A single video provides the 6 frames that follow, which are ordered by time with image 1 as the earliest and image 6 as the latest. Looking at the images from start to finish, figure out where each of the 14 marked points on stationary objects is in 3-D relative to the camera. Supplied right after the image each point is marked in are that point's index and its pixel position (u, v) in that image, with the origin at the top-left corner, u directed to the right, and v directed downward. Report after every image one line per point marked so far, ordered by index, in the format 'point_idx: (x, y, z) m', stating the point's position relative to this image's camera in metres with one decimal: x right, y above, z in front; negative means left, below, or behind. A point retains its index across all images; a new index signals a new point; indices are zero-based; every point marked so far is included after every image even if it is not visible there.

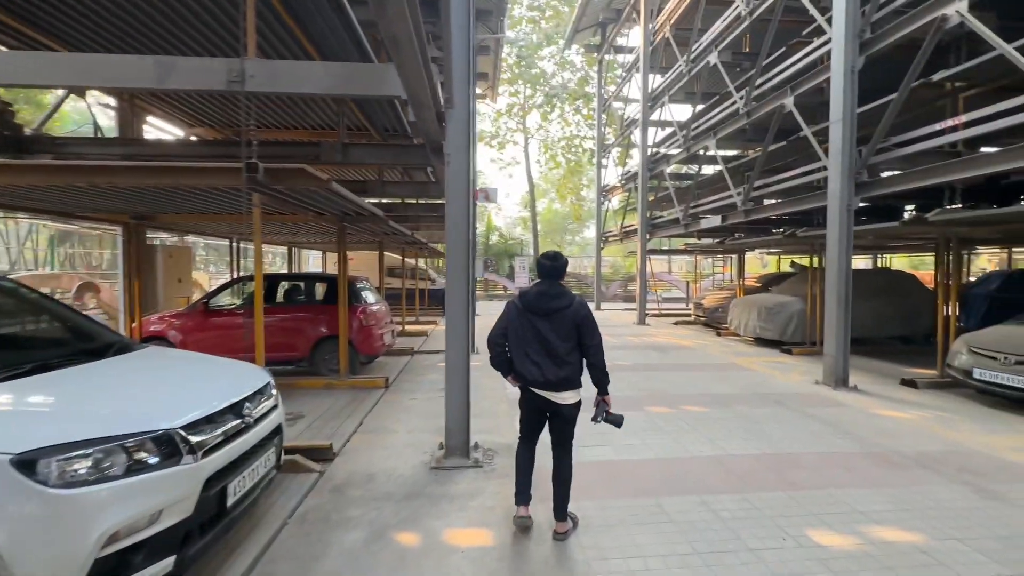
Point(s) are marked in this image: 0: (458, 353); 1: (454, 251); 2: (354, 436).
0: (-0.5, -0.6, +4.4) m
1: (-0.6, +0.4, +4.4) m
2: (-1.8, -1.7, +5.0) m
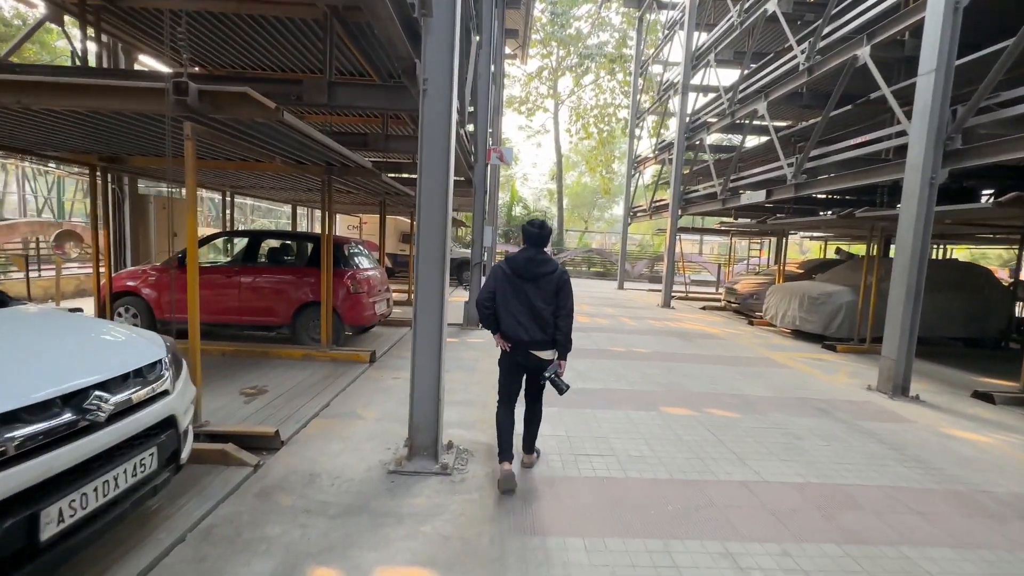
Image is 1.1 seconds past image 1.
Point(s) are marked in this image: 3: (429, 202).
0: (-0.6, -0.4, +3.5) m
1: (-0.7, +0.6, +3.5) m
2: (-1.9, -1.3, +4.3) m
3: (-0.6, +0.7, +3.5) m
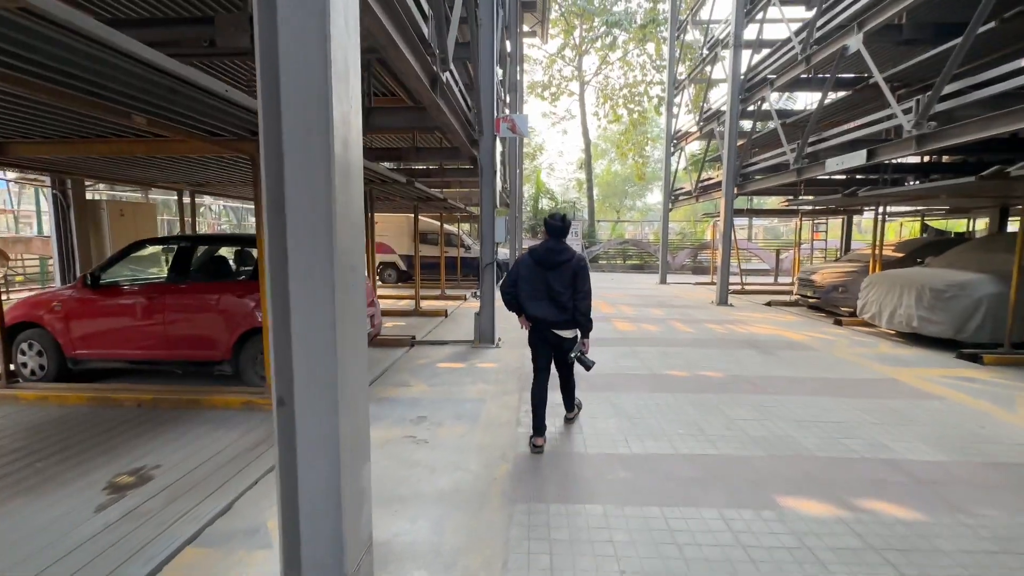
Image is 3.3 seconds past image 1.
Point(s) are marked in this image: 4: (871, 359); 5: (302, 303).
0: (-0.7, -0.5, +1.6) m
1: (-0.7, +0.5, +1.6) m
2: (-1.8, -1.5, +2.5) m
3: (-0.7, +0.5, +1.6) m
4: (+5.4, -1.1, +6.7) m
5: (-0.7, 0.0, +1.6) m
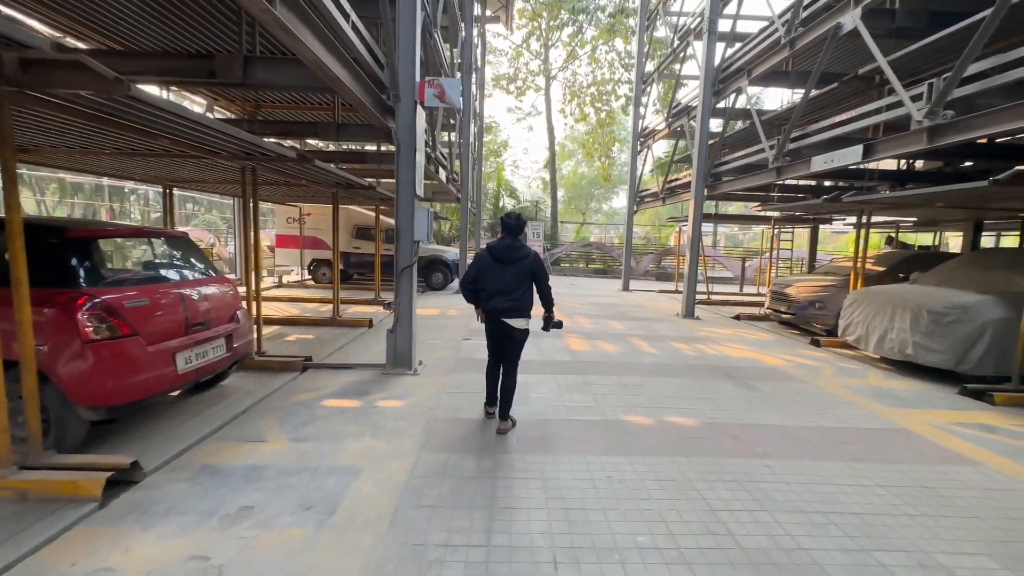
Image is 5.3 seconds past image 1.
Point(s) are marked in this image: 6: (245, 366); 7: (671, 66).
0: (-1.3, -0.7, +0.1) m
1: (-1.3, +0.3, 0.0) m
2: (-2.5, -1.6, +0.8) m
3: (-1.3, +0.4, 0.0) m
4: (+4.4, -1.3, +5.6) m
5: (-1.3, -0.2, +0.1) m
6: (-3.4, -1.0, +5.7) m
7: (+5.8, +7.9, +16.0) m
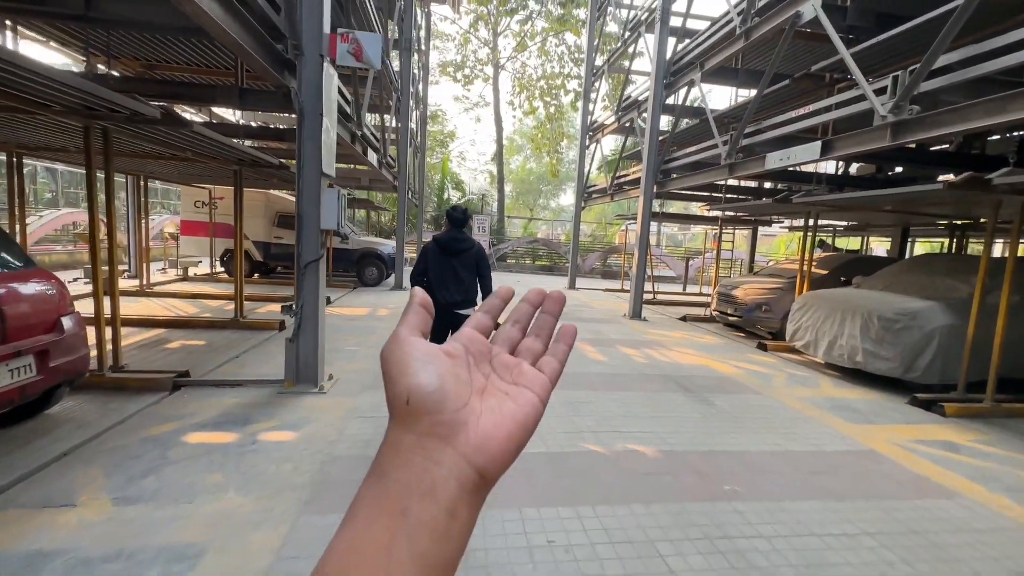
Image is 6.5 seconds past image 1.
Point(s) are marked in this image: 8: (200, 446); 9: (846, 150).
0: (-1.4, -0.7, -0.9) m
1: (-1.4, +0.3, -1.0) m
2: (-2.7, -1.6, -0.3) m
3: (-1.3, +0.3, -1.0) m
4: (+3.6, -1.4, +5.2) m
5: (-1.4, -0.2, -0.9) m
6: (-4.1, -1.0, +4.4) m
7: (+3.9, +8.0, +15.6) m
8: (-2.4, -1.2, +3.5) m
9: (+4.2, +1.8, +5.7) m
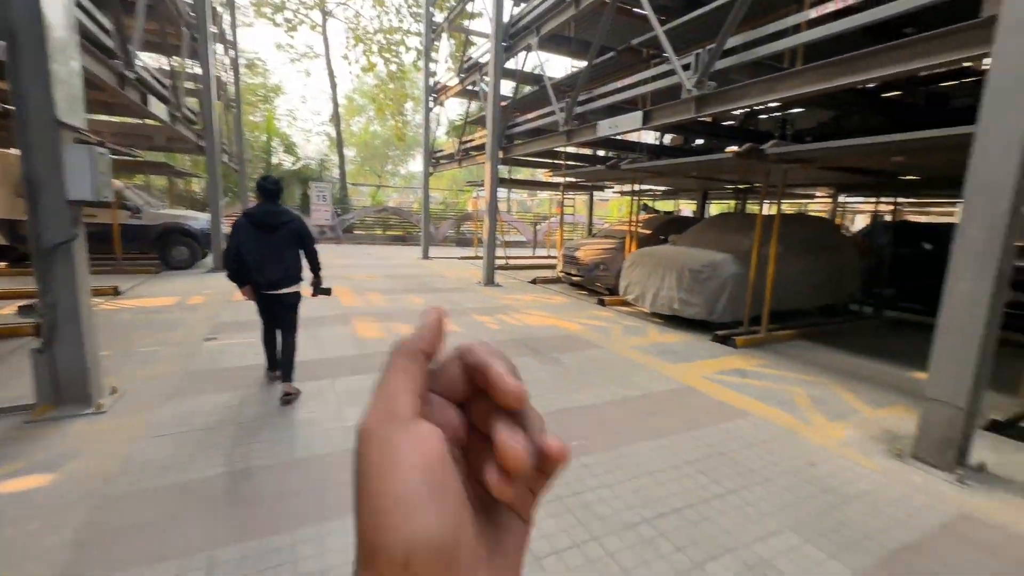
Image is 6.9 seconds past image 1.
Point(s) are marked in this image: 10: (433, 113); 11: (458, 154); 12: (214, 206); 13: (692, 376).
0: (-1.0, -0.9, -1.5) m
1: (-1.1, +0.1, -1.6) m
2: (-2.4, -1.9, -1.3) m
3: (-1.1, +0.1, -1.6) m
4: (+1.8, -0.9, +5.9) m
5: (-1.1, -0.4, -1.6) m
6: (-5.3, -1.1, +2.7) m
7: (-1.7, +9.1, +15.1) m
8: (-3.4, -1.2, +2.4) m
9: (+2.1, +2.4, +6.3) m
10: (-3.0, +6.6, +16.9) m
11: (-1.7, +4.3, +14.2) m
12: (-7.3, +2.0, +10.9) m
13: (+2.0, -1.0, +5.0) m
